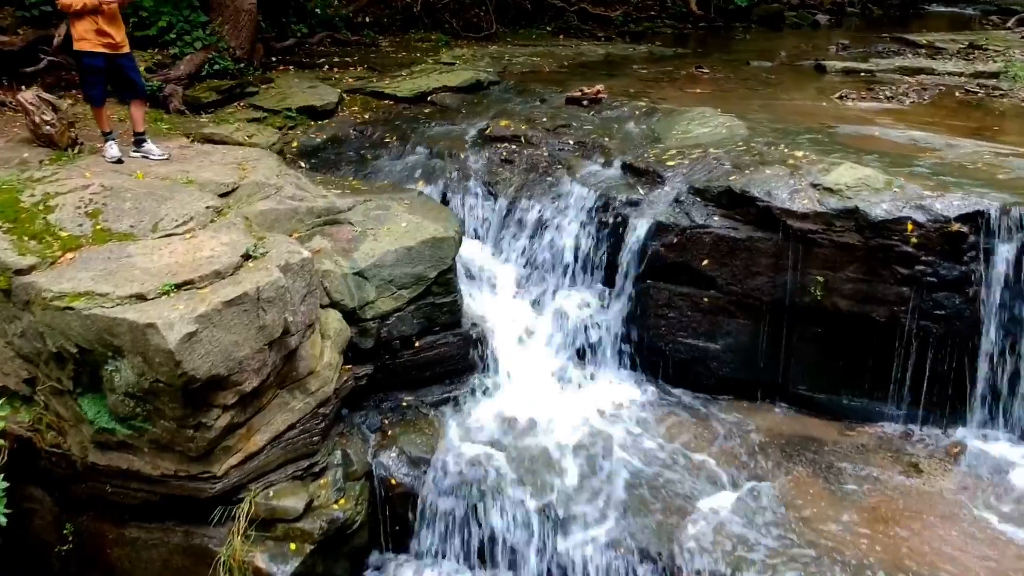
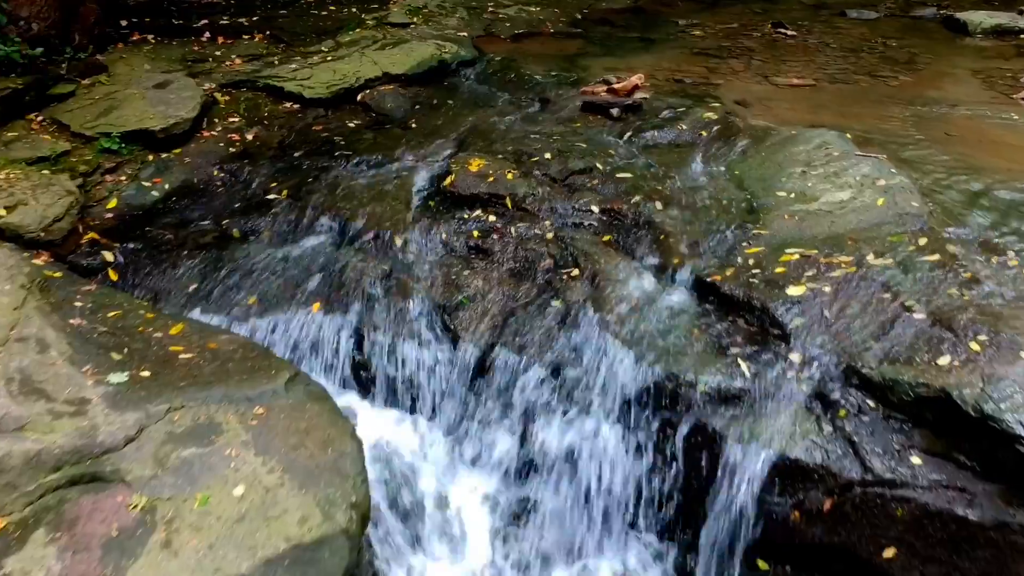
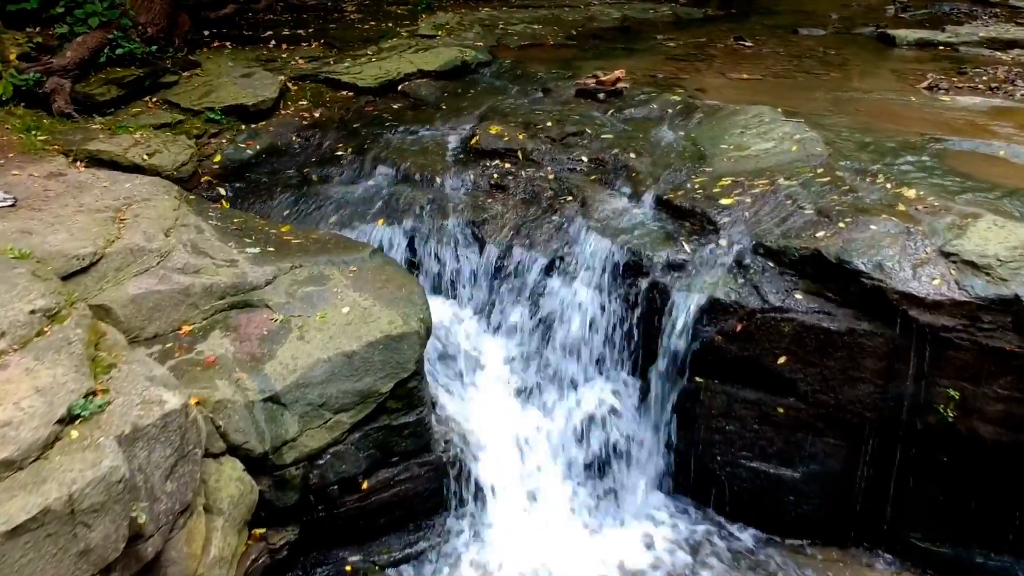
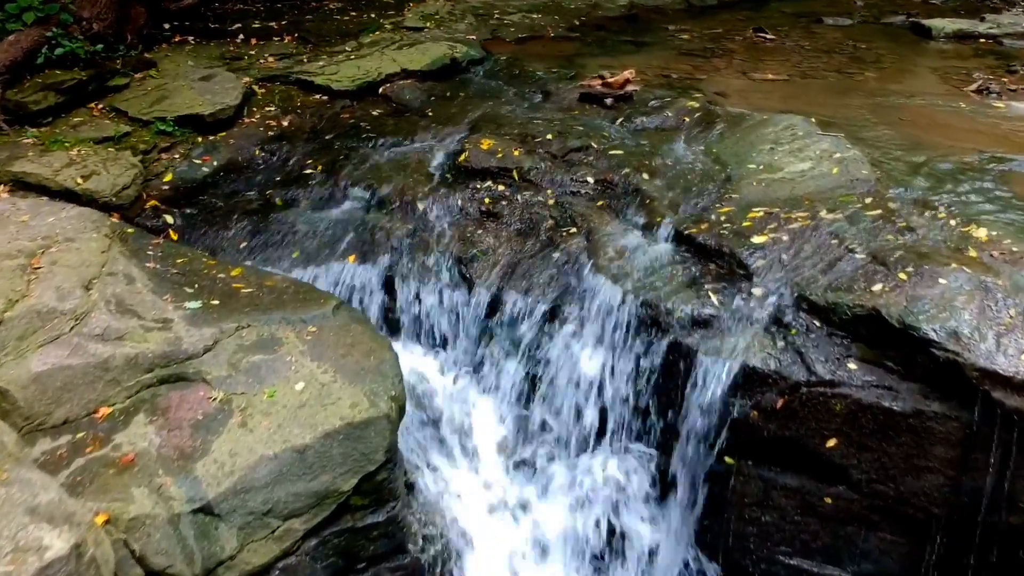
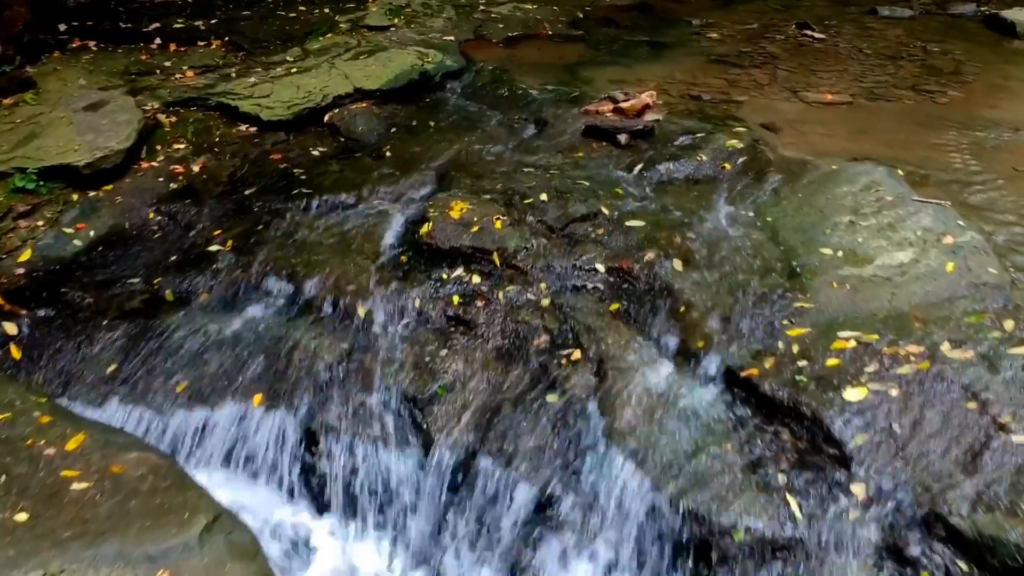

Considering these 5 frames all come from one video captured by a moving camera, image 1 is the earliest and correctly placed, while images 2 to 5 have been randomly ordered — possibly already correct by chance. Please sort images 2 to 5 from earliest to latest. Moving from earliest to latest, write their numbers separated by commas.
3, 4, 2, 5
